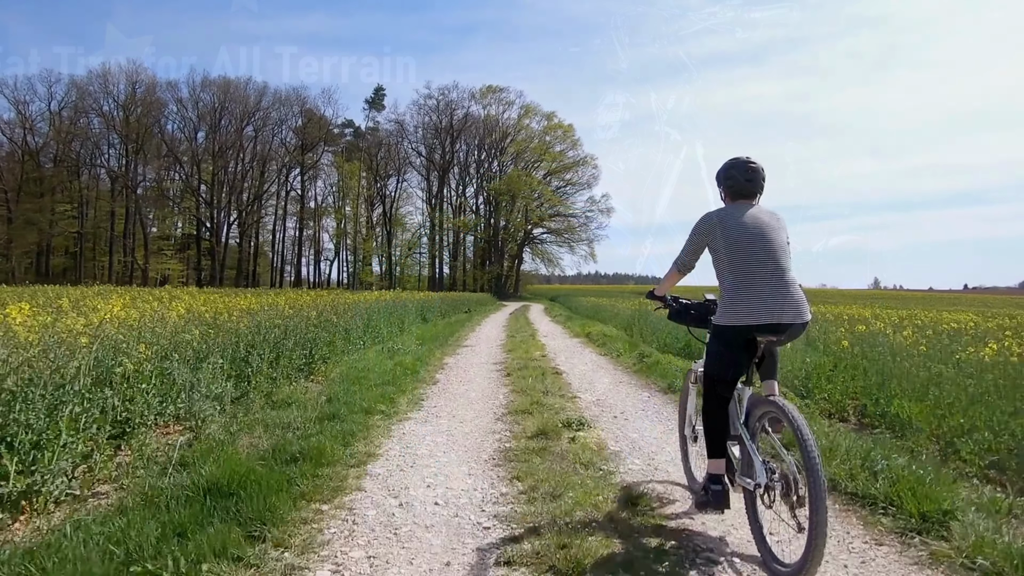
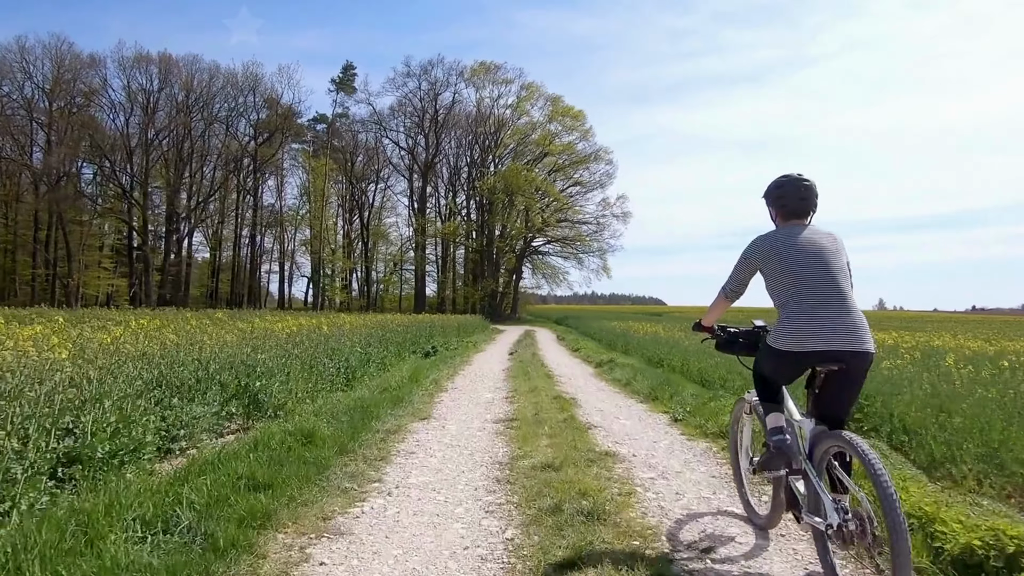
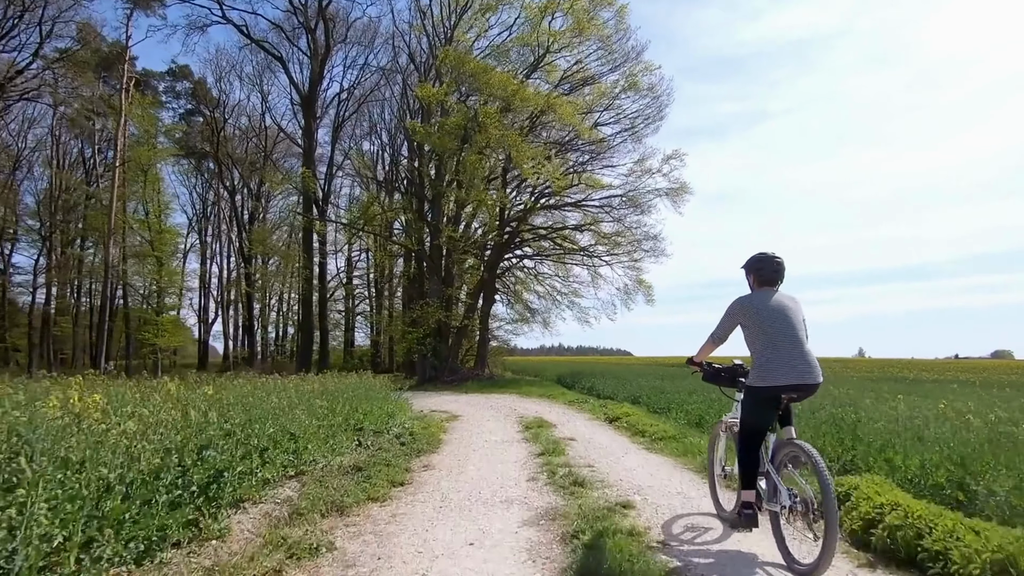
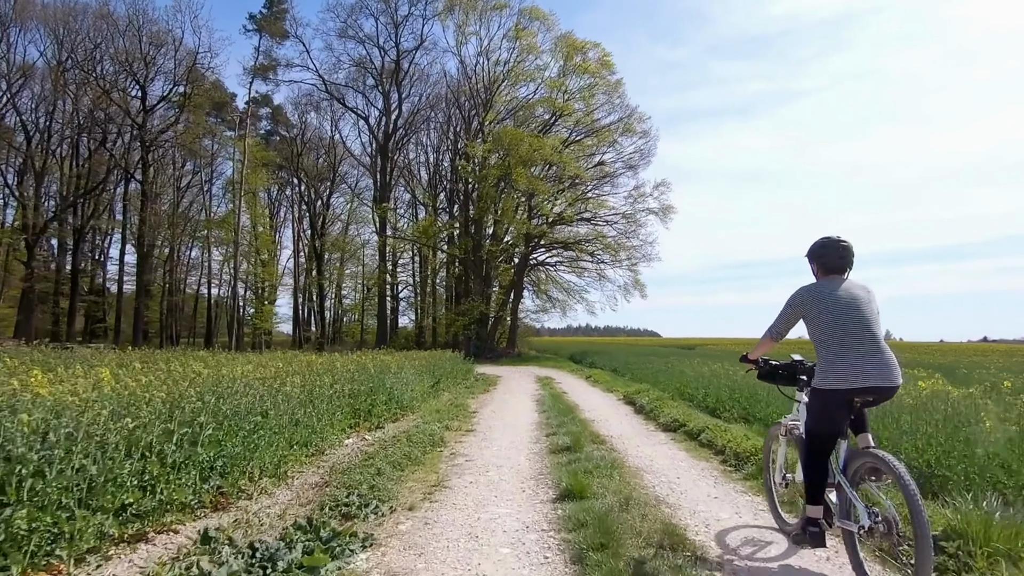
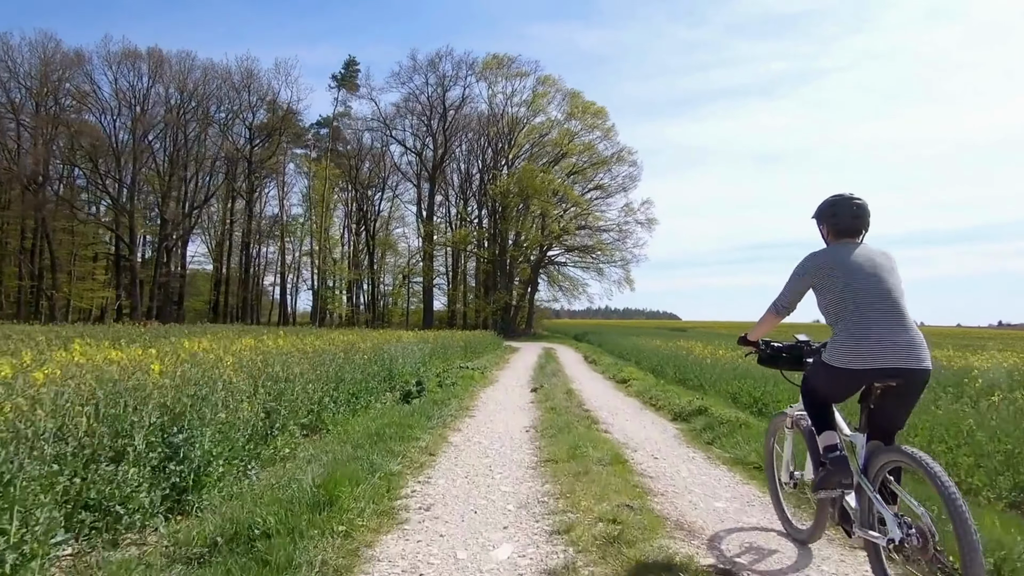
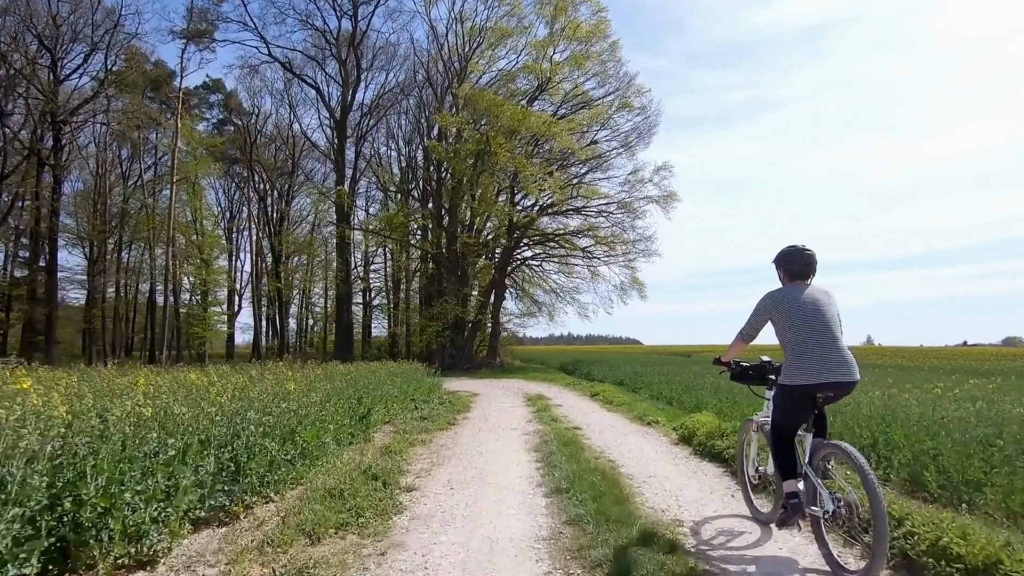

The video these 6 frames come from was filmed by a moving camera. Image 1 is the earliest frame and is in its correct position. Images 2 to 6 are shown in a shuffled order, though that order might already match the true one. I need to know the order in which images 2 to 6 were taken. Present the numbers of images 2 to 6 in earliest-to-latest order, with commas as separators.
2, 5, 4, 6, 3
